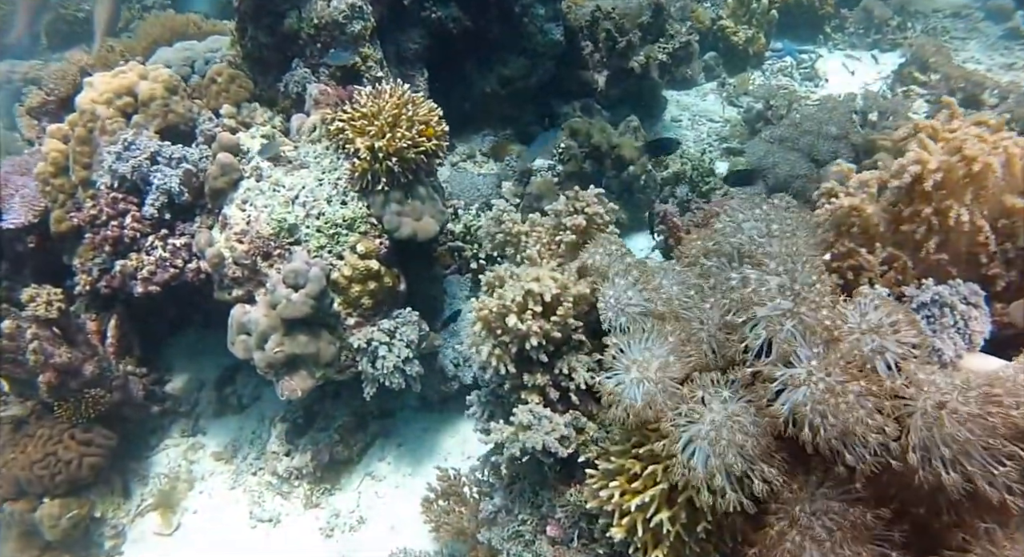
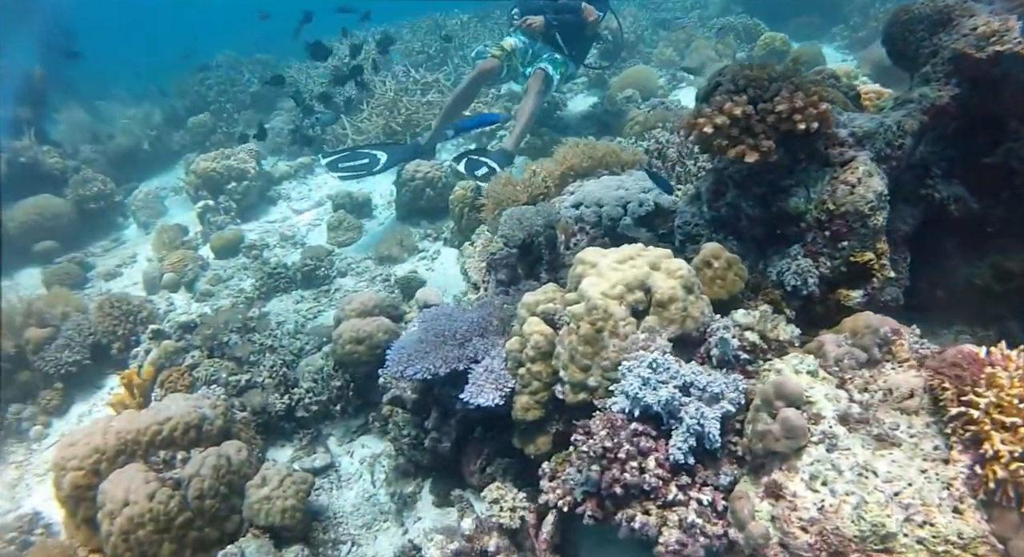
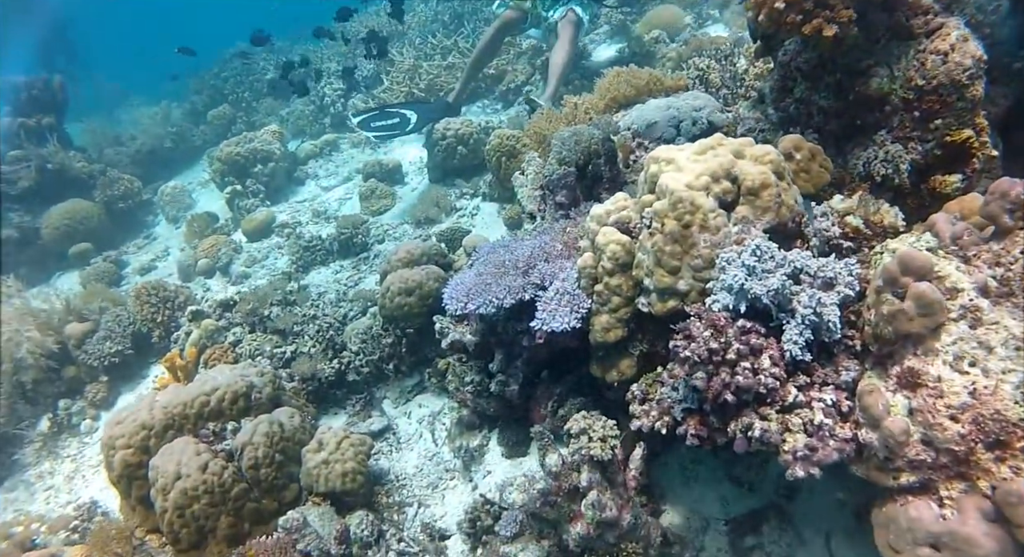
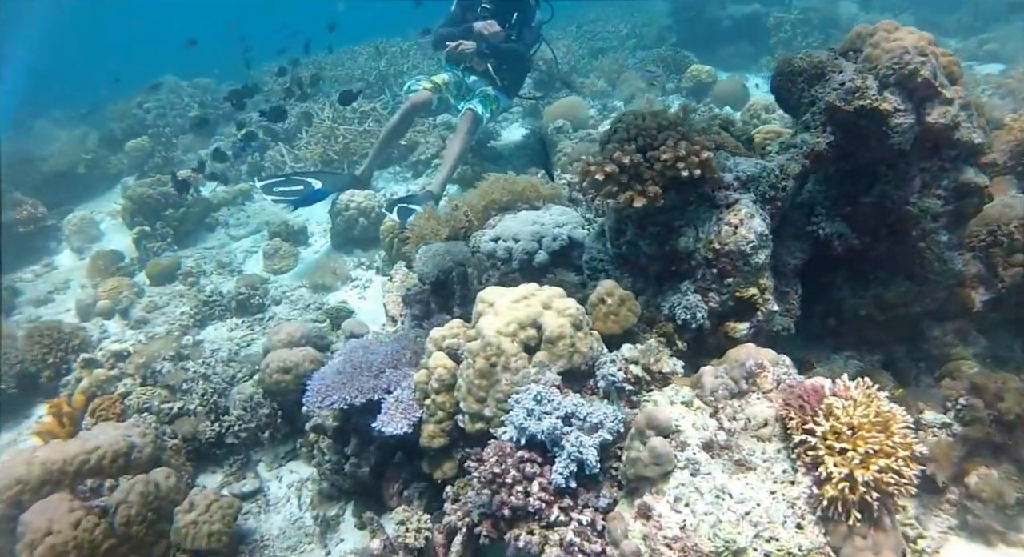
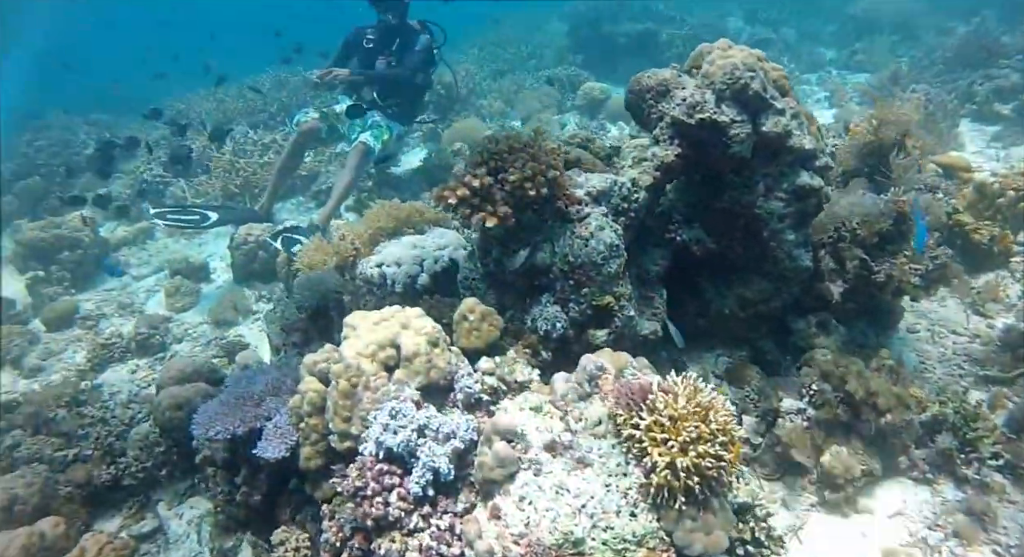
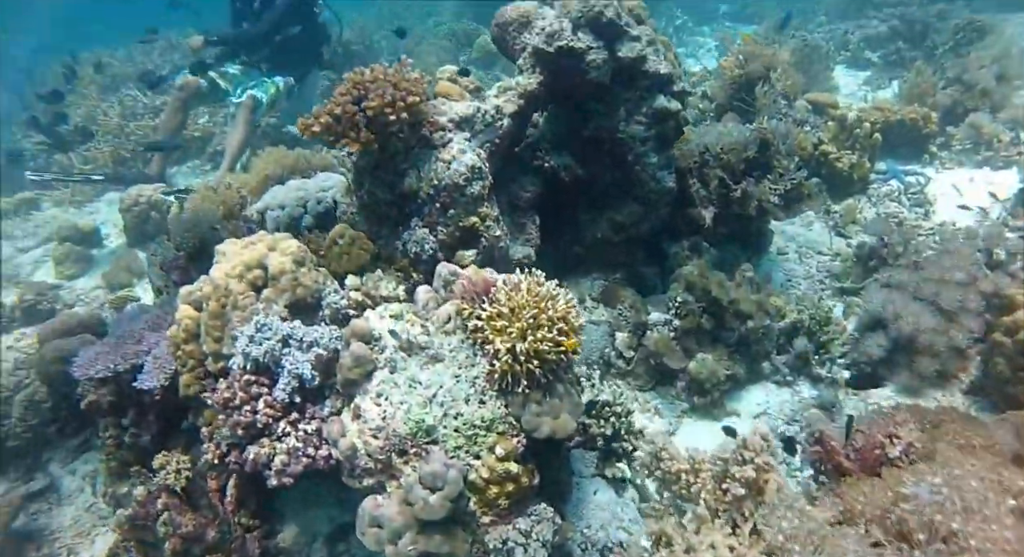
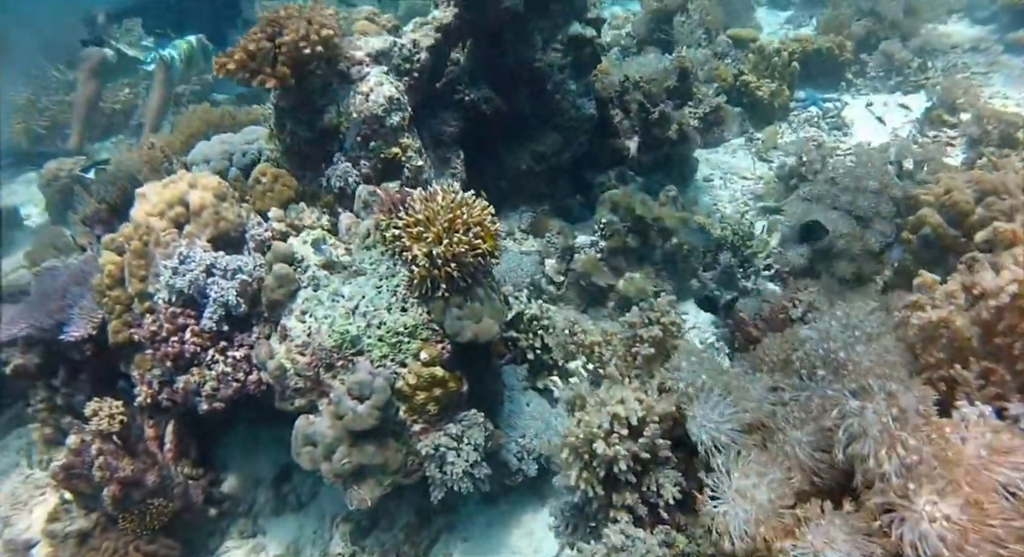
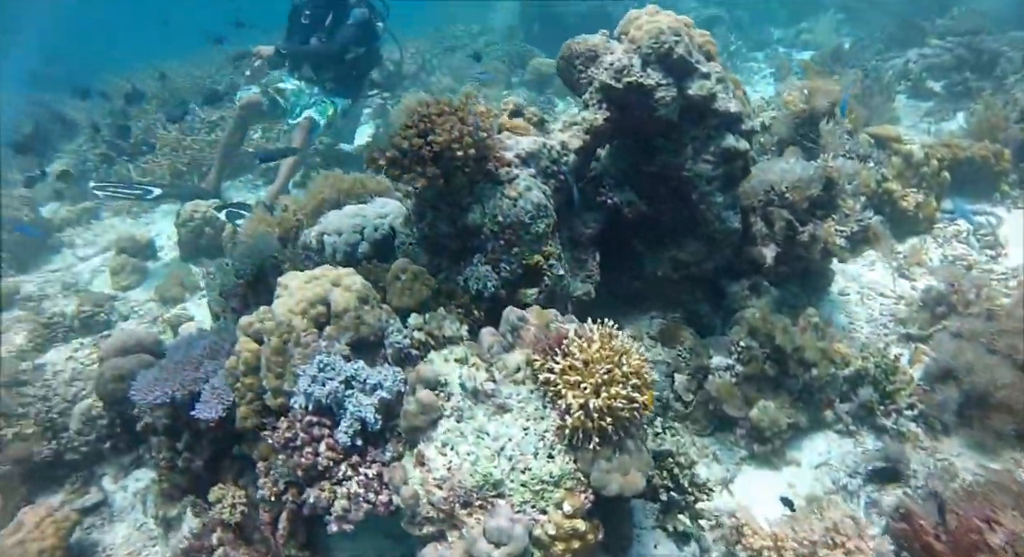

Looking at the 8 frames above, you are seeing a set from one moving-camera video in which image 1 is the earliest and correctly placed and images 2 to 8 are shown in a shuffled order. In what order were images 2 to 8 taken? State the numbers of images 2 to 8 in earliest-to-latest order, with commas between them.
7, 6, 8, 5, 4, 2, 3
